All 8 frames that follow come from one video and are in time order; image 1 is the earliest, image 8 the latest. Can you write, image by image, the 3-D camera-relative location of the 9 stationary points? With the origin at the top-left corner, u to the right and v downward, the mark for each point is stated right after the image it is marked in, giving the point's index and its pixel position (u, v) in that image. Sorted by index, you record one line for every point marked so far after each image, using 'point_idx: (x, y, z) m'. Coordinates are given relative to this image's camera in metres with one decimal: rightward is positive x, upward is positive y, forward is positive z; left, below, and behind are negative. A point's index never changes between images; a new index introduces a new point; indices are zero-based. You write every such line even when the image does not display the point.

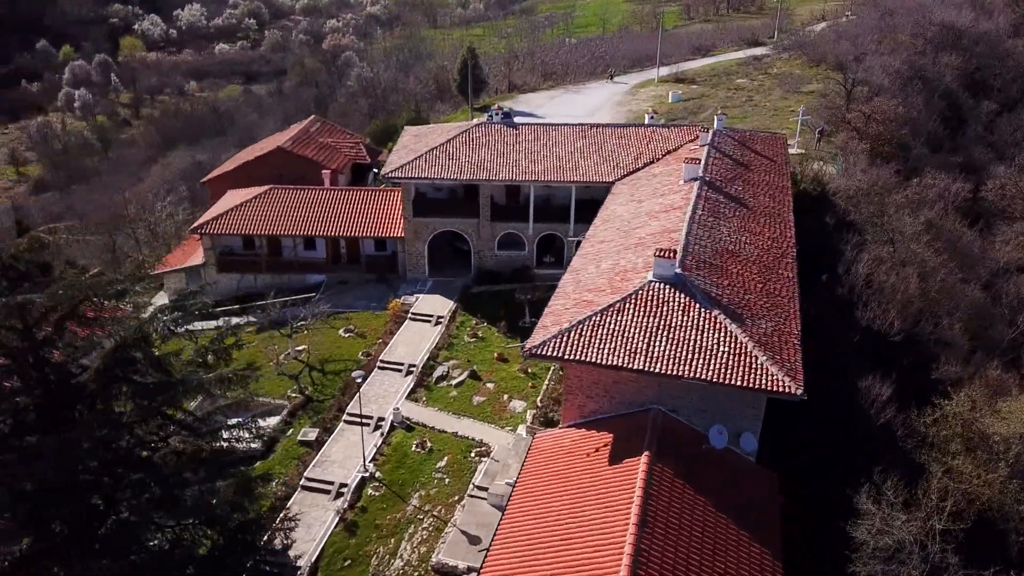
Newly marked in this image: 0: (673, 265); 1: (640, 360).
0: (+4.0, +0.6, +19.6) m
1: (+2.9, -1.6, +17.8) m
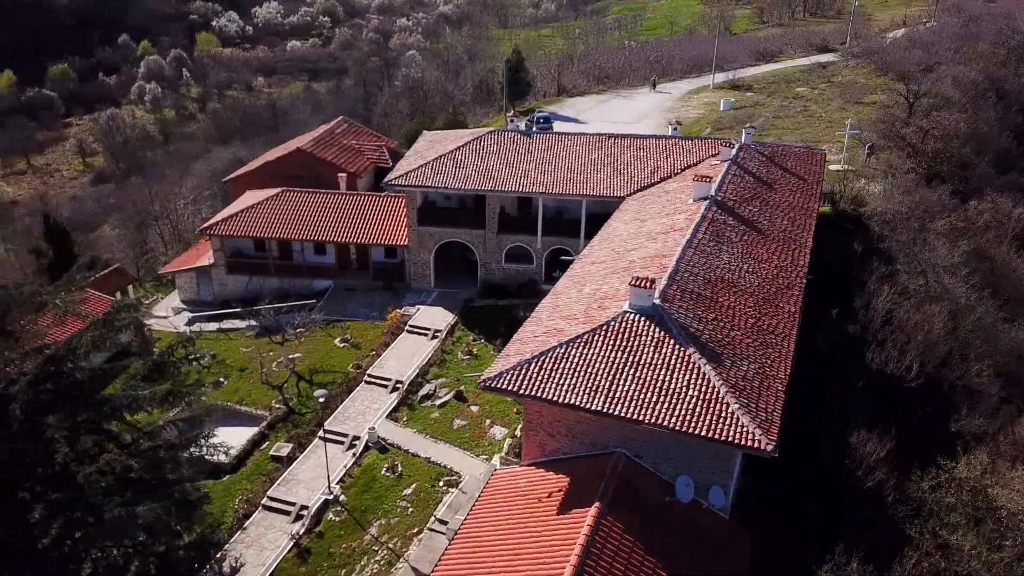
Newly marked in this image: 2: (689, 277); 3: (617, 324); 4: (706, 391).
0: (+3.2, -0.1, +17.9) m
1: (+1.8, -2.3, +16.3) m
2: (+4.4, +0.2, +19.7) m
3: (+2.3, -0.8, +17.8) m
4: (+3.9, -2.1, +16.1) m
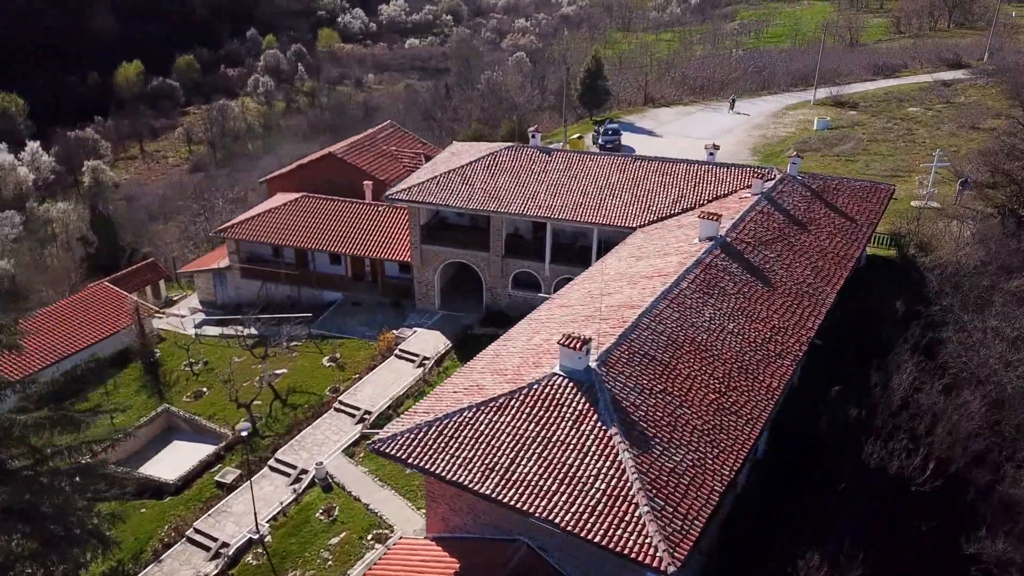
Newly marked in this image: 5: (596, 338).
0: (+1.4, -1.3, +15.3) m
1: (-0.3, -3.4, +13.8) m
2: (+2.9, -1.0, +16.8) m
3: (+0.5, -1.9, +15.3) m
4: (+1.8, -3.3, +13.4) m
5: (+1.8, -1.1, +16.7) m
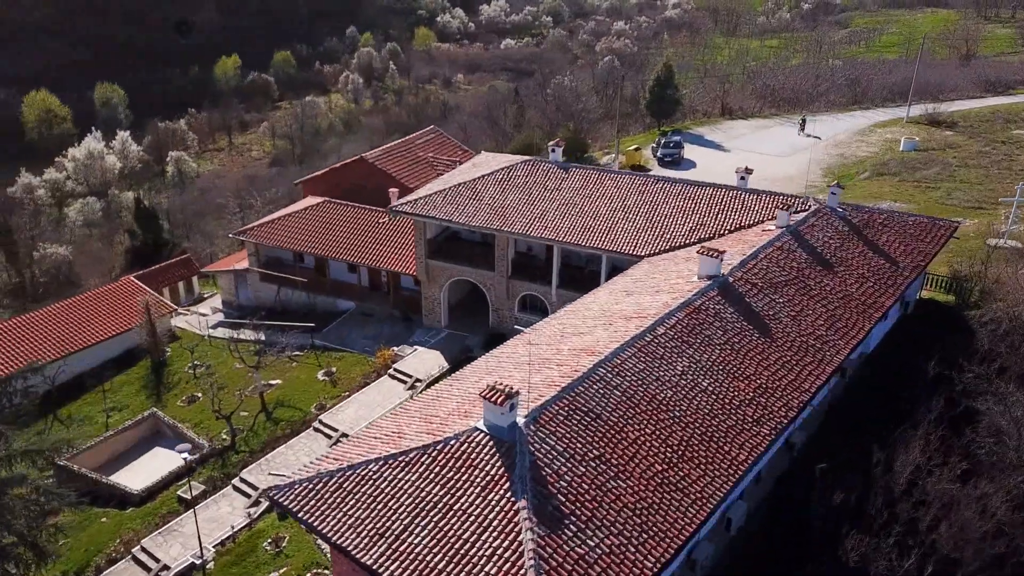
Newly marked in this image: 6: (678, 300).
0: (0.0, -2.1, +13.5) m
1: (-2.1, -4.1, +12.3) m
2: (+1.6, -1.9, +14.8) m
3: (-1.0, -2.7, +13.6) m
4: (0.0, -4.1, +11.6) m
5: (+0.5, -1.9, +14.9) m
6: (+3.8, -0.3, +18.1) m
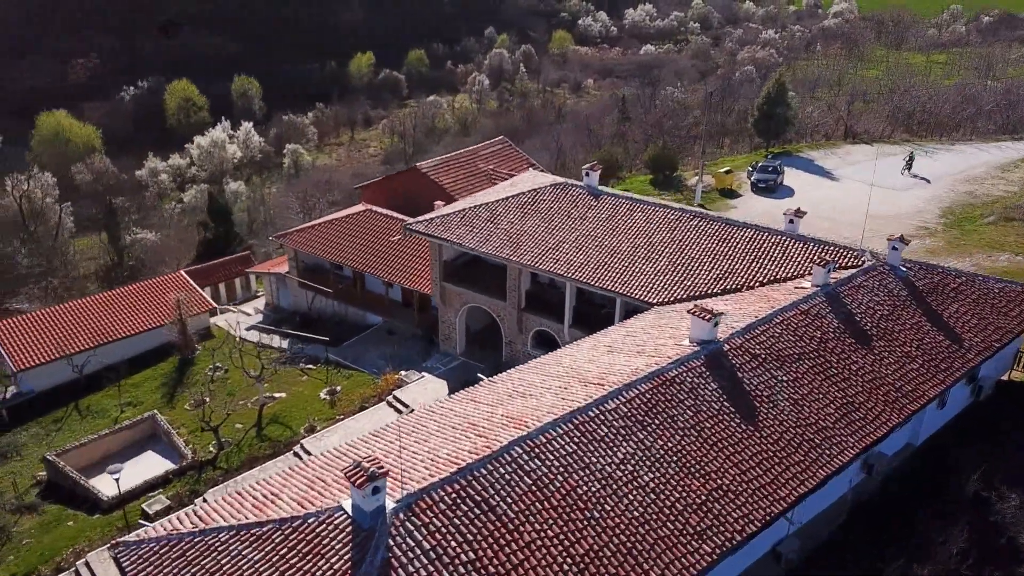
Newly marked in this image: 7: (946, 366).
0: (-2.0, -3.0, +11.5) m
1: (-4.4, -4.8, +10.7) m
2: (-0.1, -3.0, +12.5) m
3: (-2.9, -3.5, +11.8) m
4: (-2.5, -5.0, +9.7) m
5: (-1.2, -2.8, +12.8) m
6: (+2.7, -1.5, +15.4) m
7: (+9.5, -1.7, +17.3) m
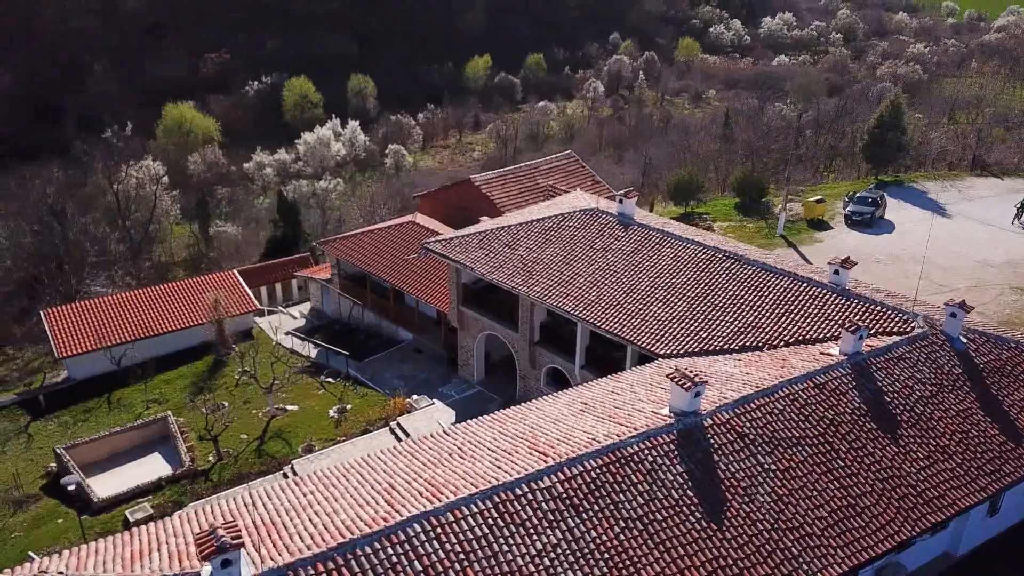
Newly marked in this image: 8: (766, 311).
0: (-3.7, -3.6, +10.2) m
1: (-6.3, -5.2, +9.8) m
2: (-1.6, -3.7, +10.9) m
3: (-4.6, -4.0, +10.6) m
4: (-4.6, -5.5, +8.5) m
5: (-2.7, -3.5, +11.4) m
6: (+1.6, -2.5, +13.3) m
7: (+8.7, -3.2, +14.2) m
8: (+5.8, -0.5, +18.0) m
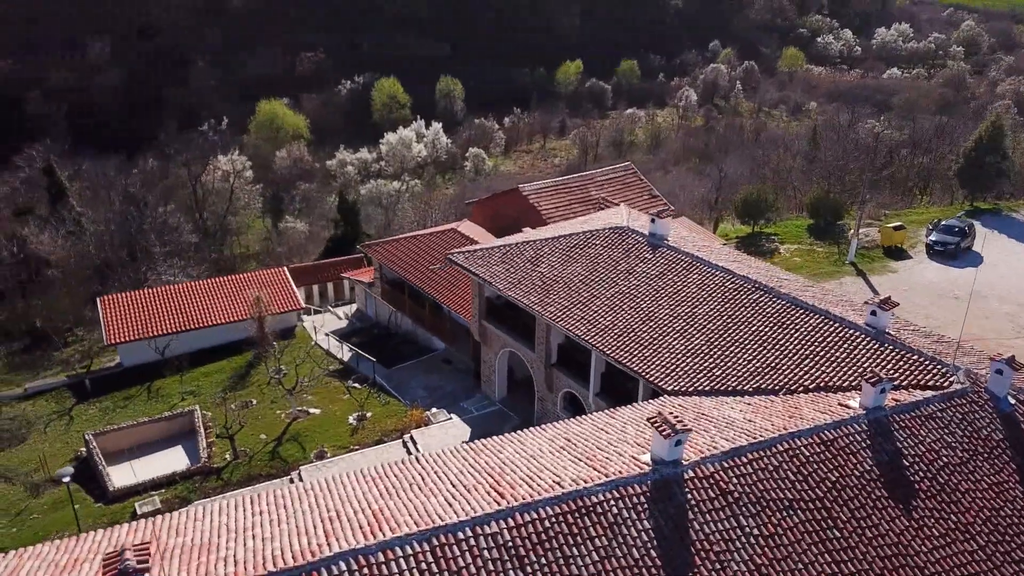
0: (-4.7, -3.8, +9.8) m
1: (-7.4, -5.2, +9.7) m
2: (-2.6, -4.0, +10.3) m
3: (-5.6, -4.1, +10.3) m
4: (-6.0, -5.6, +8.2) m
5: (-3.6, -3.7, +10.8) m
6: (+1.0, -3.0, +12.2) m
7: (+8.0, -4.1, +12.3) m
8: (+5.8, -1.3, +16.5) m
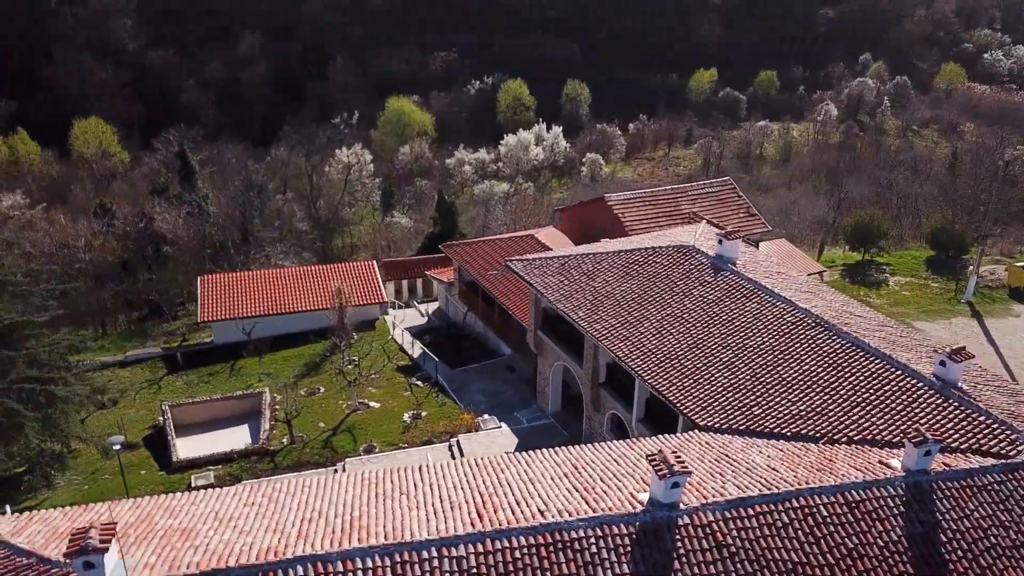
0: (-5.3, -3.6, +10.1) m
1: (-8.2, -4.8, +10.4) m
2: (-3.2, -4.0, +10.3) m
3: (-6.2, -3.9, +10.8) m
4: (-7.0, -5.3, +8.7) m
5: (-4.1, -3.7, +11.0) m
6: (+0.7, -3.3, +11.6) m
7: (+7.5, -5.0, +10.5) m
8: (+6.3, -2.0, +15.0) m
